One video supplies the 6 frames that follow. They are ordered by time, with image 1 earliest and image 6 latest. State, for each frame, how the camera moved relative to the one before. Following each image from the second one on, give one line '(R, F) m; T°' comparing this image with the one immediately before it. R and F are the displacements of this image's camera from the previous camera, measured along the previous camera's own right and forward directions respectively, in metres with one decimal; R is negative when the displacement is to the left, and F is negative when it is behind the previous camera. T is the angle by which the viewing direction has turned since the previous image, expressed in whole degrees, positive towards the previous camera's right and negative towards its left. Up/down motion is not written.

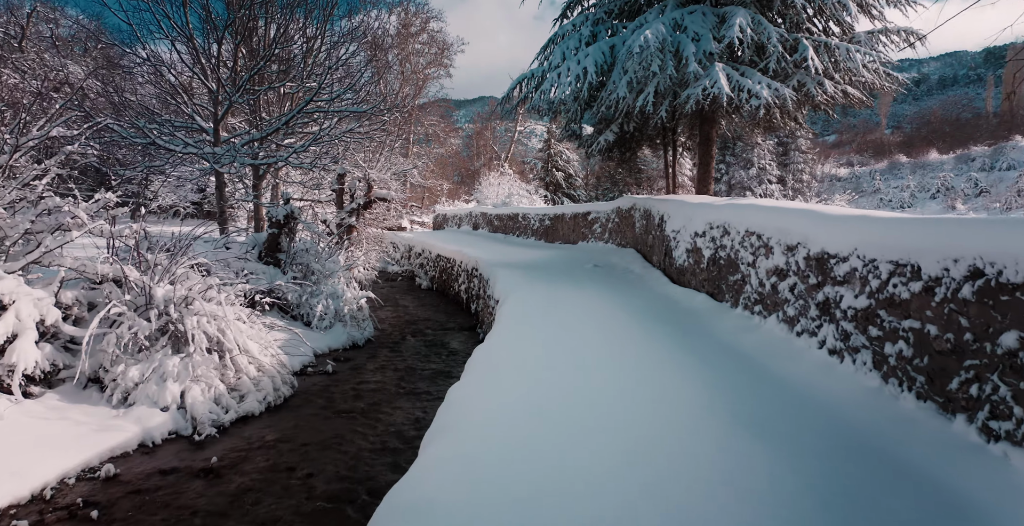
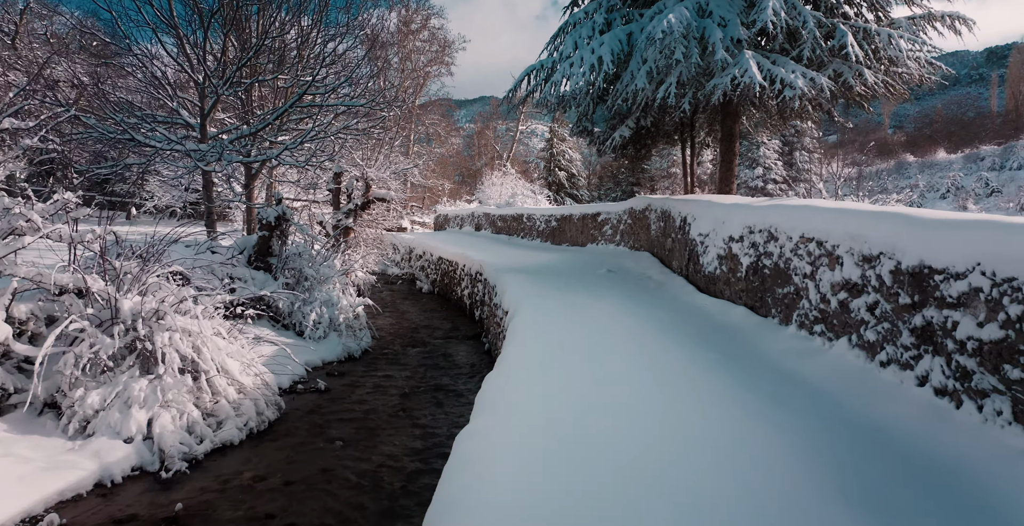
(-0.1, +0.7) m; 0°
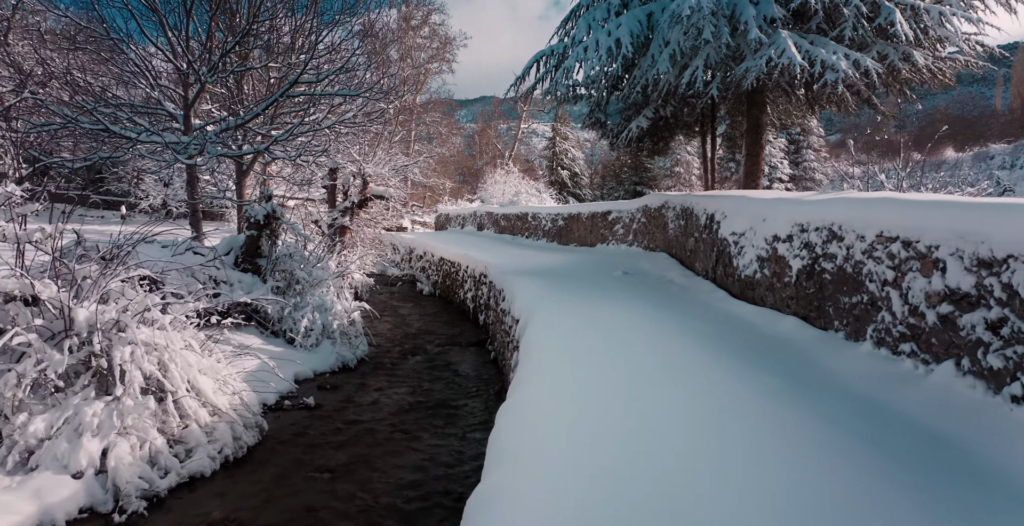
(-0.1, +0.7) m; 0°
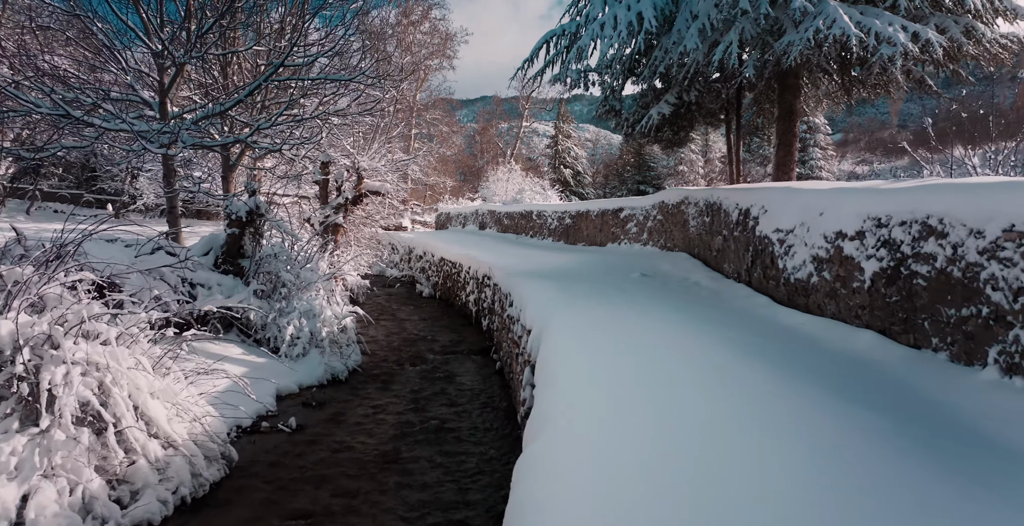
(-0.1, +0.8) m; 0°
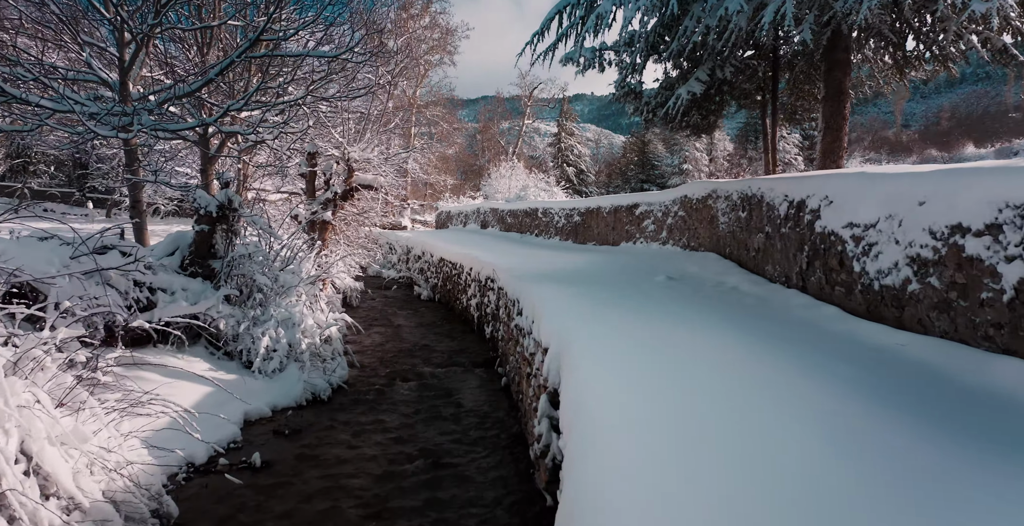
(-0.1, +1.0) m; 0°
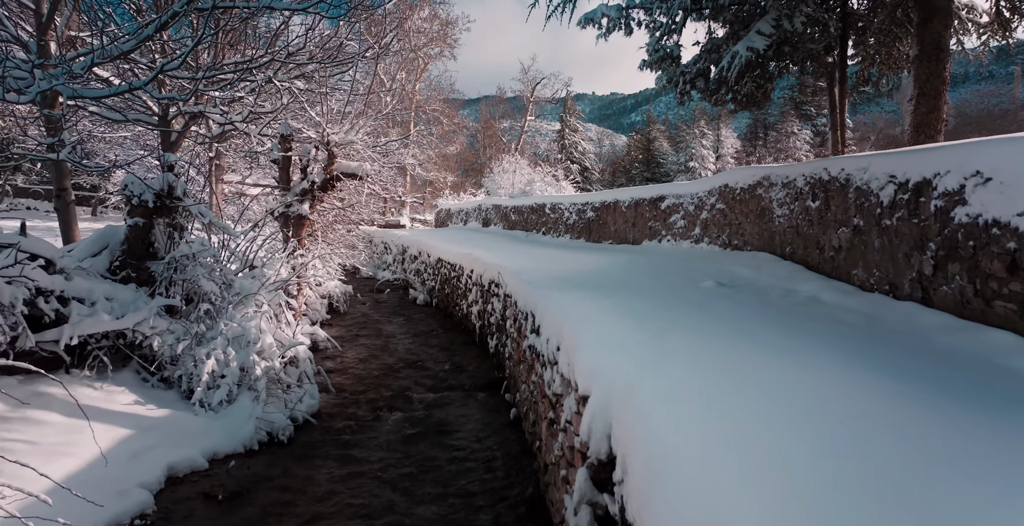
(-0.1, +1.5) m; 0°
